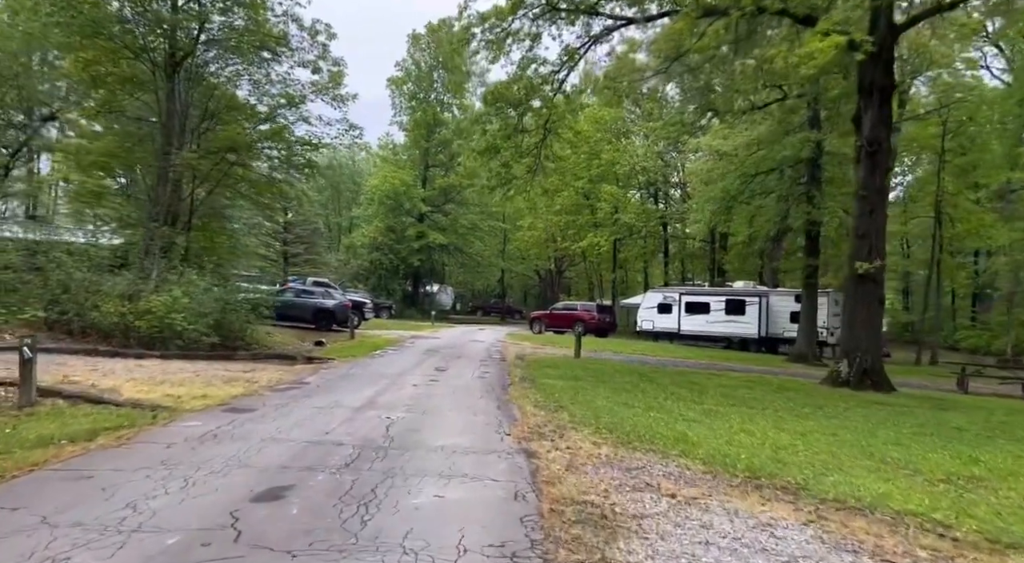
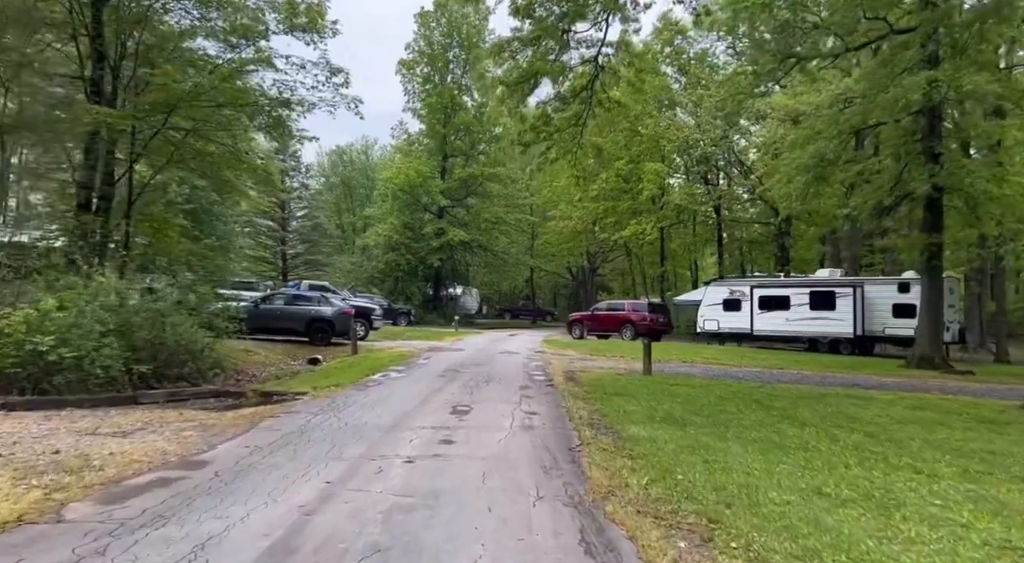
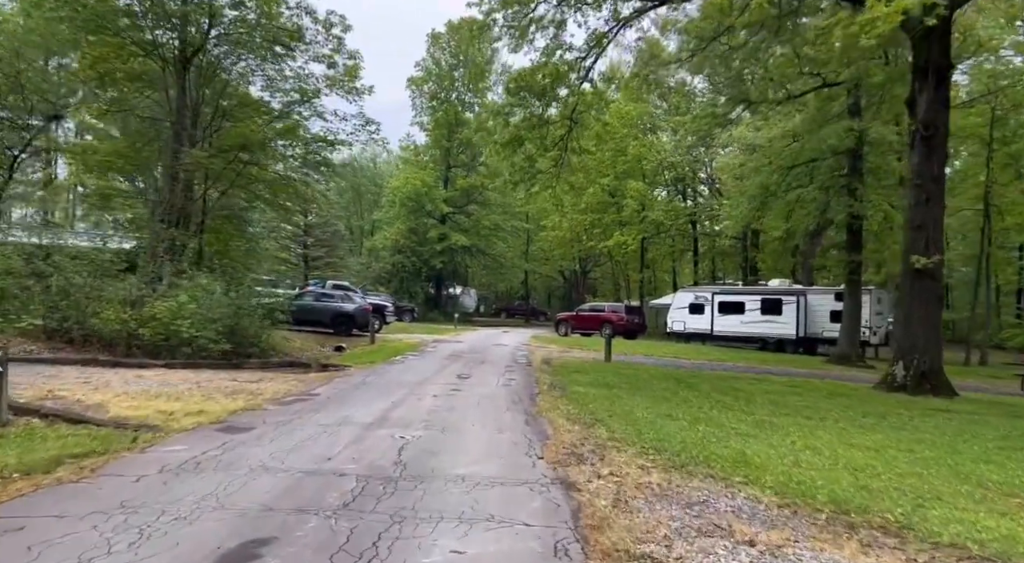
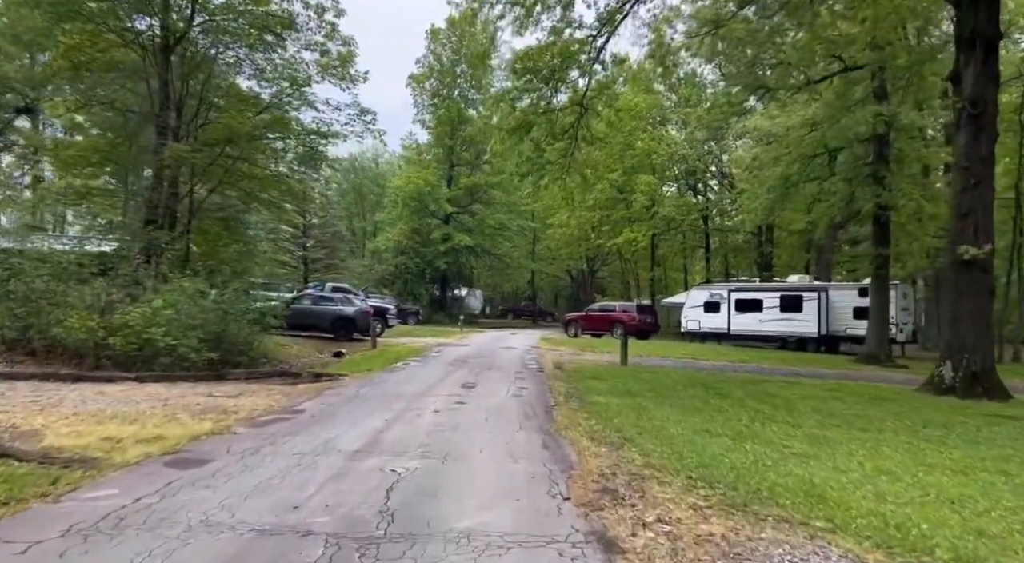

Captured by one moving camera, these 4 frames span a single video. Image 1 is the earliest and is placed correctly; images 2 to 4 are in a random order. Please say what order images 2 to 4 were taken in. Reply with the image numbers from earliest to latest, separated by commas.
3, 4, 2
